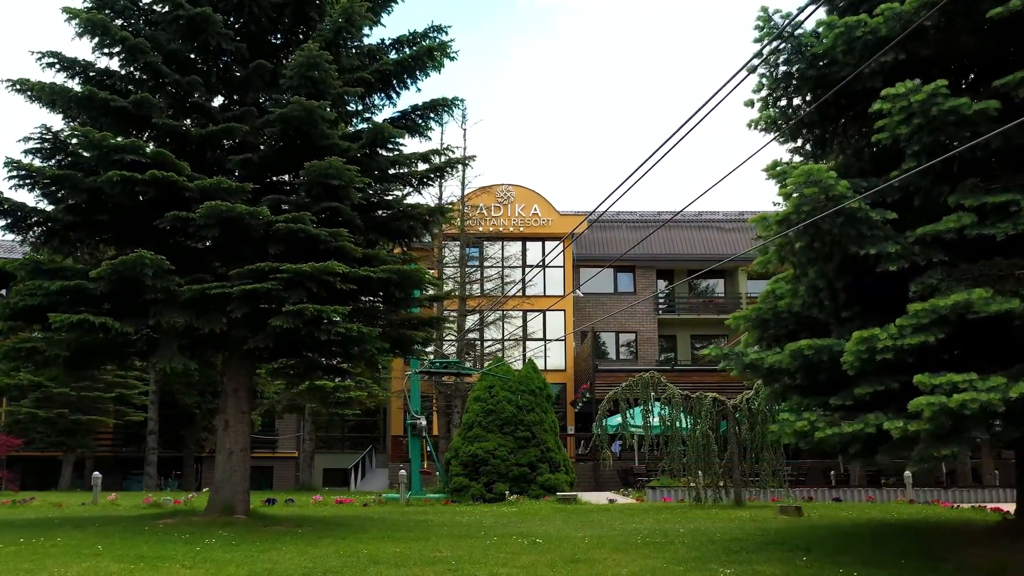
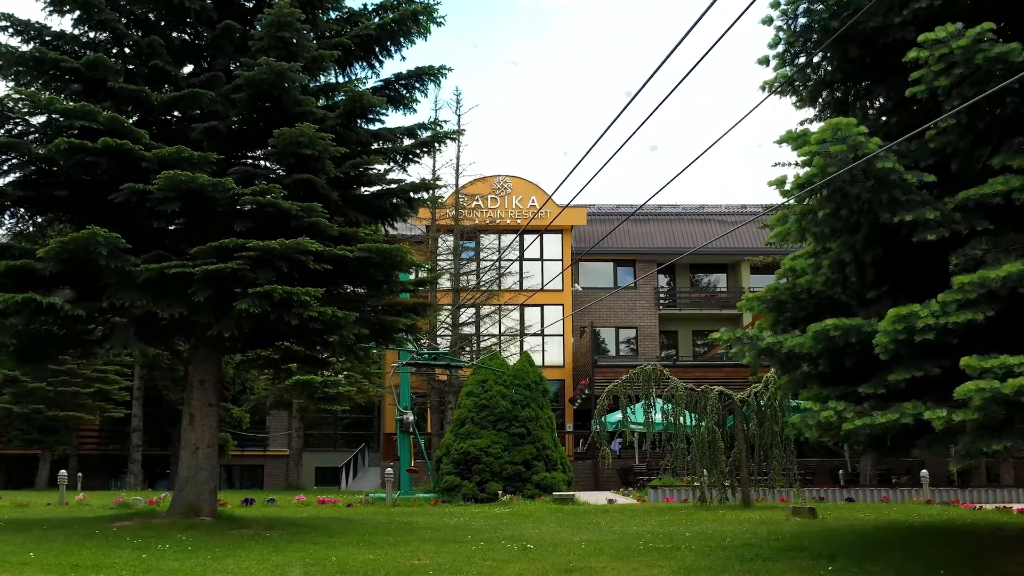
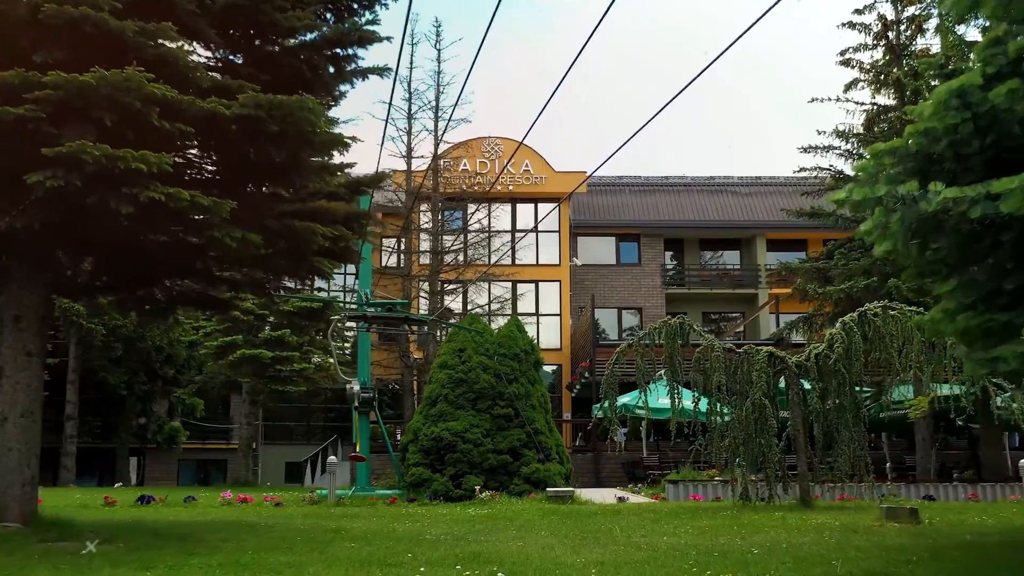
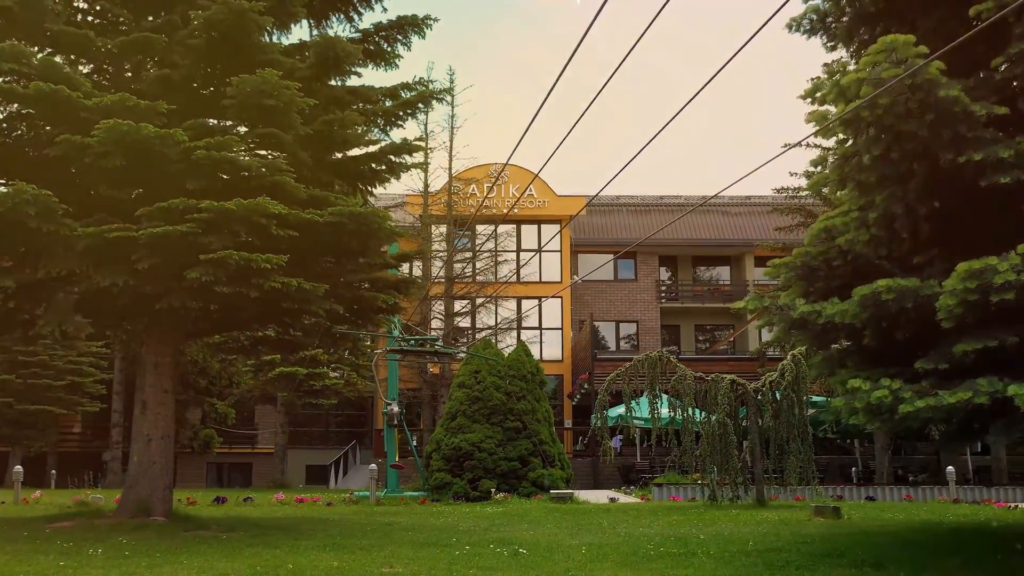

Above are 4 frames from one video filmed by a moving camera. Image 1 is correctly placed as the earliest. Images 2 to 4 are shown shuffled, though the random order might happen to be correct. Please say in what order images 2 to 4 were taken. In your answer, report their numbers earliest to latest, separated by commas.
2, 4, 3
